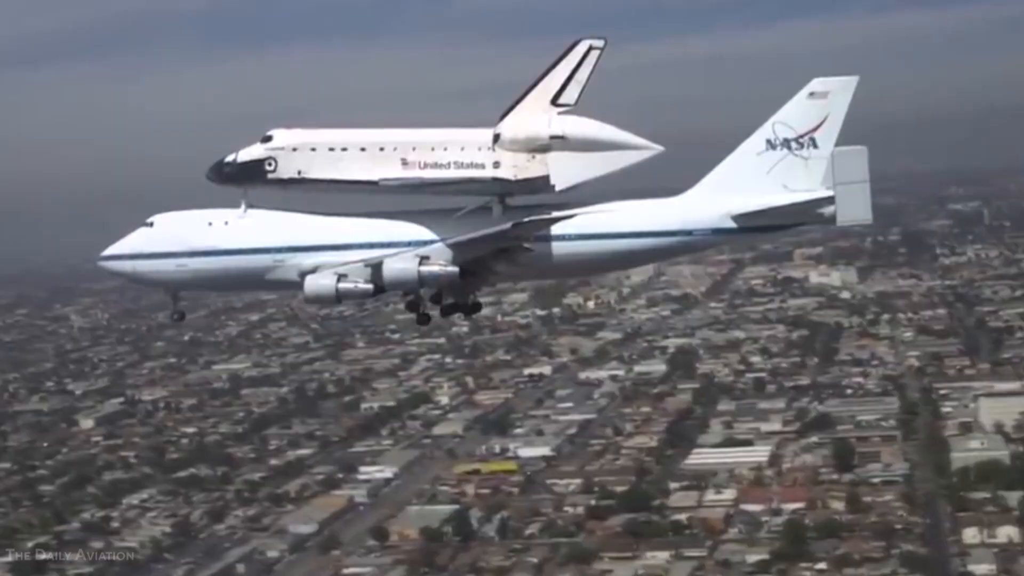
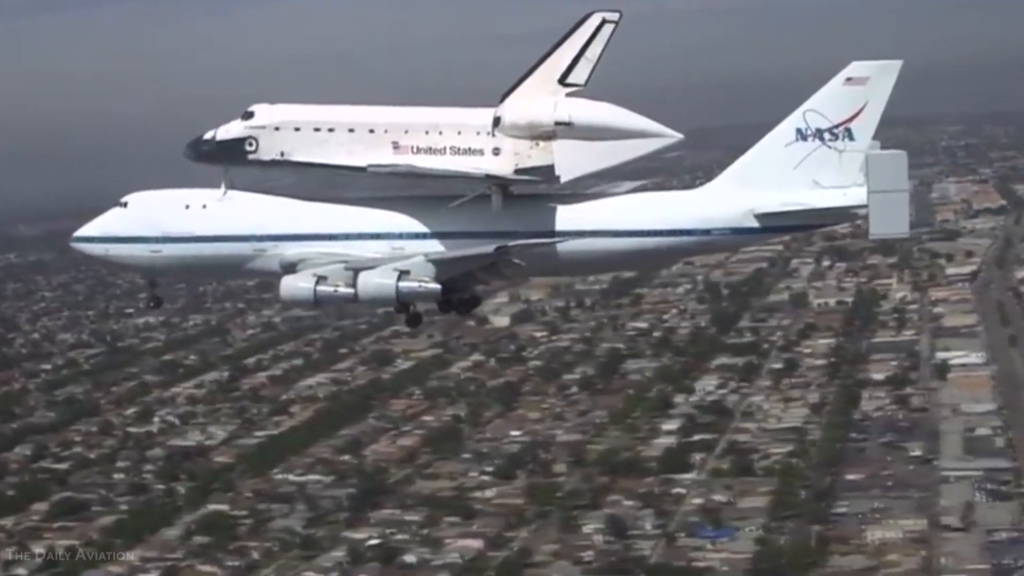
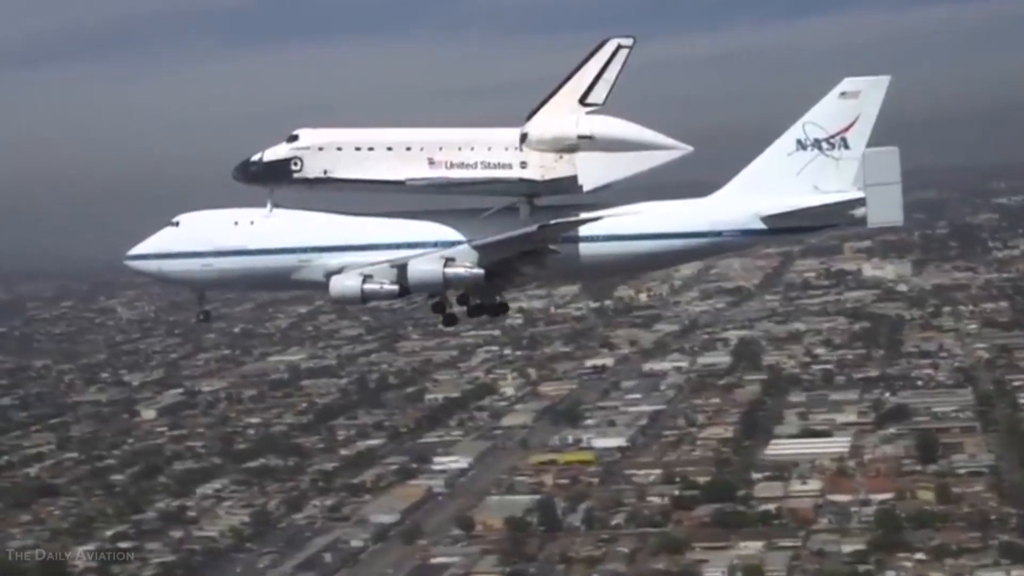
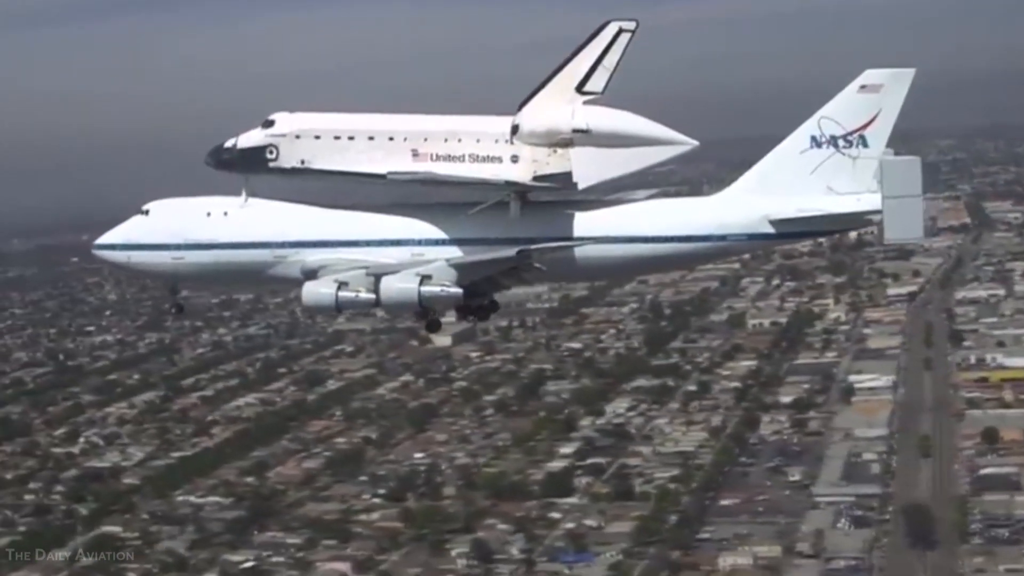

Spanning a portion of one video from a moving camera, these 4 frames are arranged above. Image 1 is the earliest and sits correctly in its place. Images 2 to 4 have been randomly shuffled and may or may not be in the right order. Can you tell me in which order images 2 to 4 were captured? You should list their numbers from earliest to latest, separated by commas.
3, 4, 2
